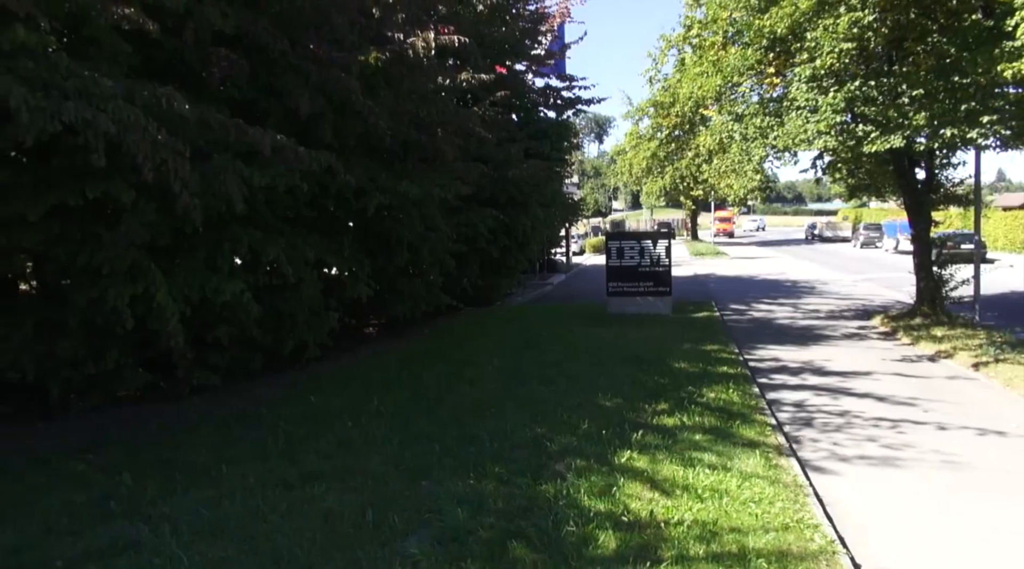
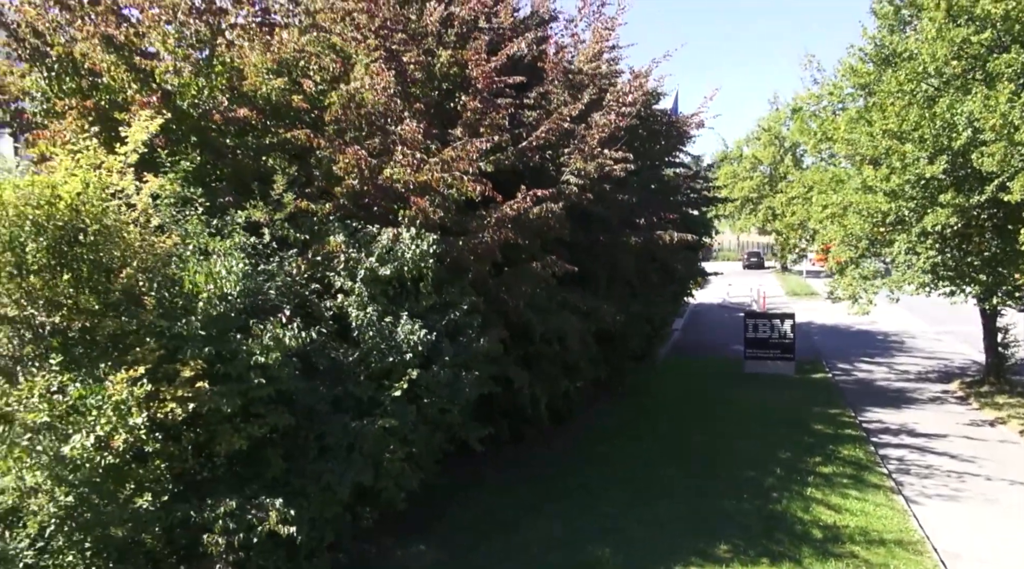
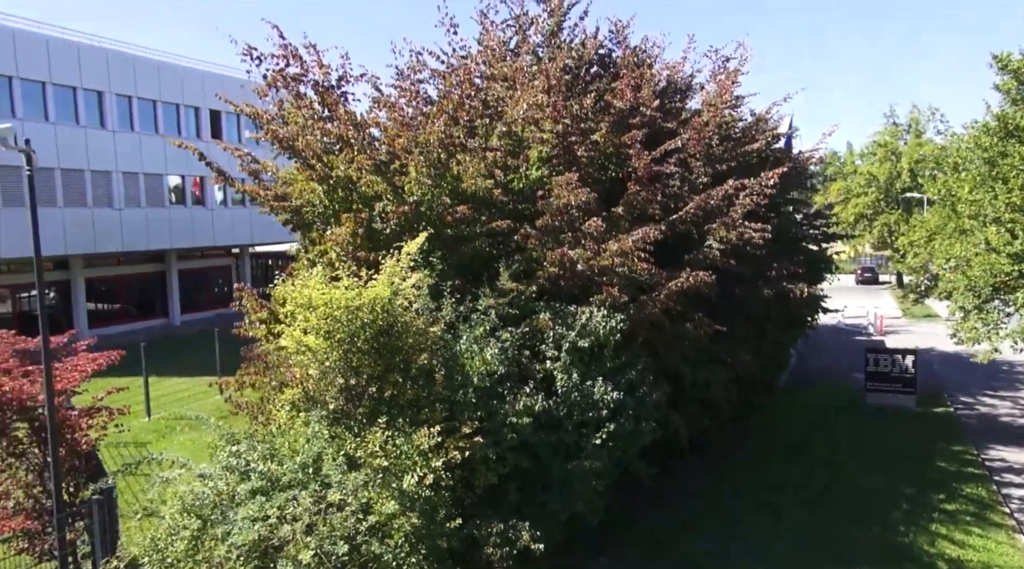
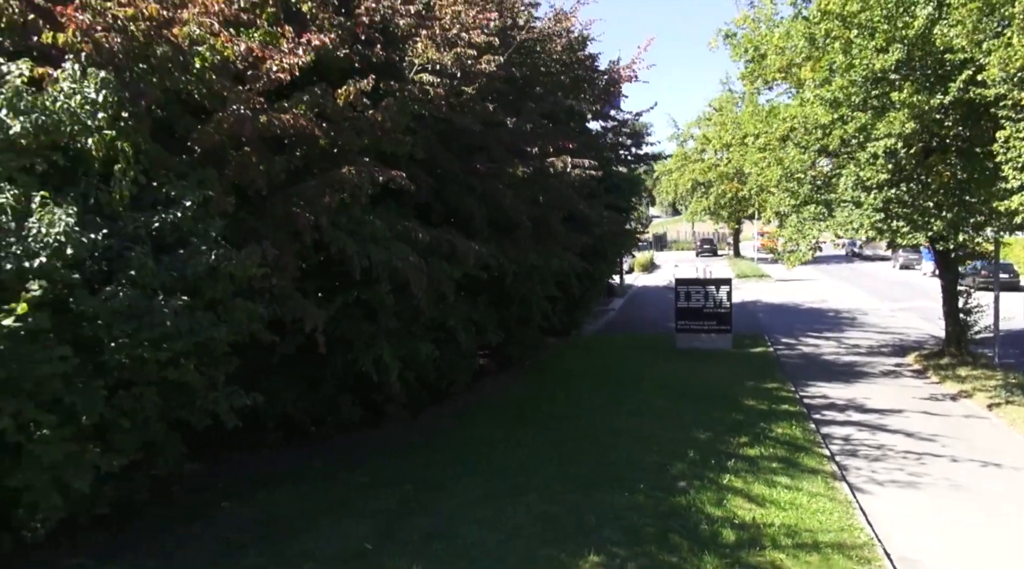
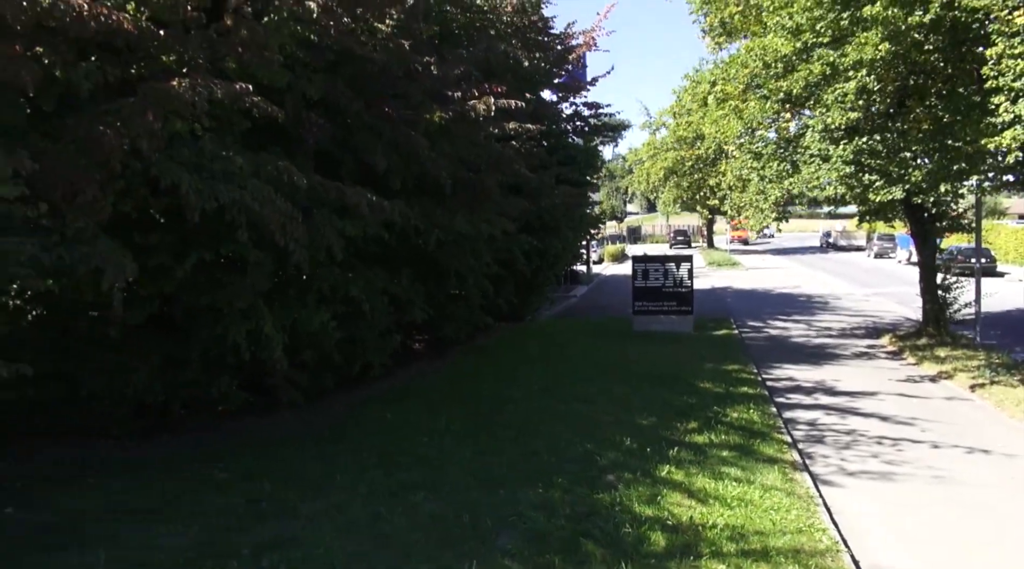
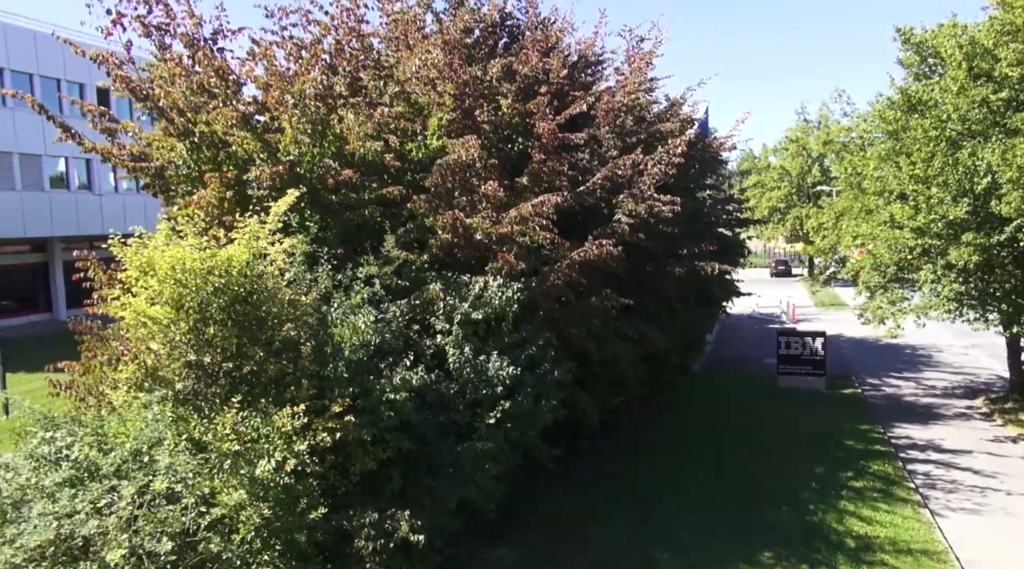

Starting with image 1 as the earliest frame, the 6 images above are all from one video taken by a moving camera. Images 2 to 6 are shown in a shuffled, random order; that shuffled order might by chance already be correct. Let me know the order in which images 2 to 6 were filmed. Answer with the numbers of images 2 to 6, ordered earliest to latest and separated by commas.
5, 4, 2, 6, 3
